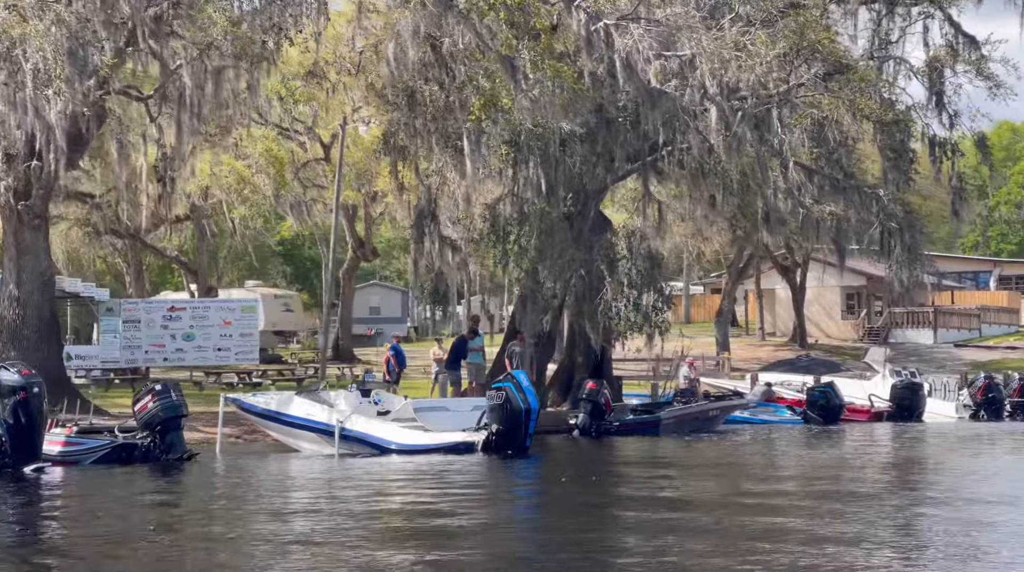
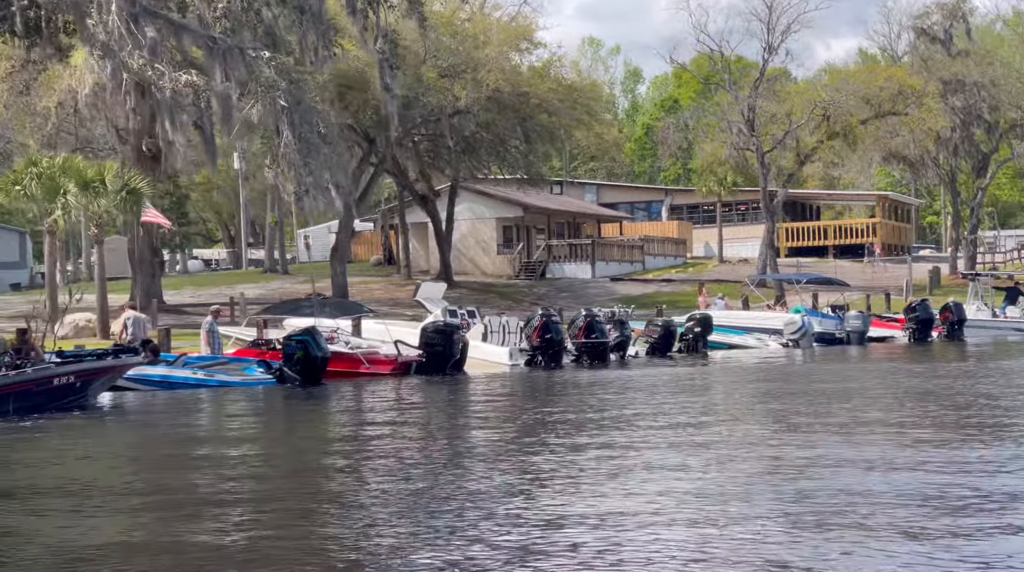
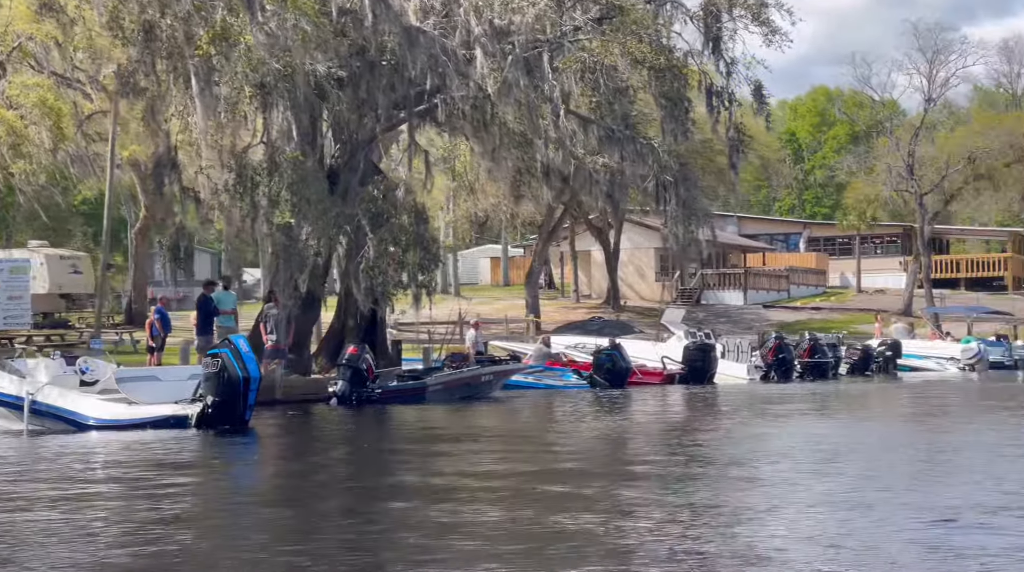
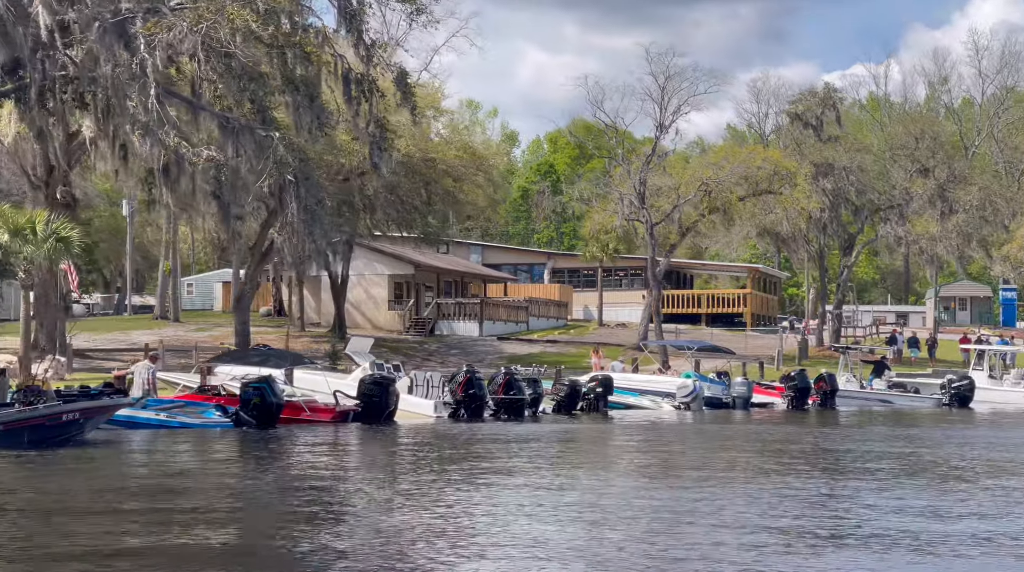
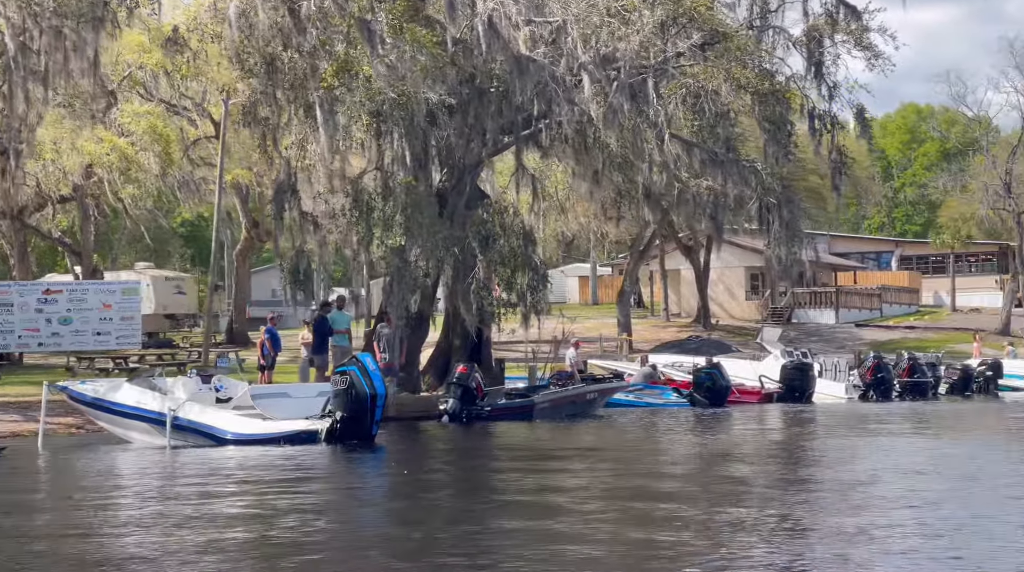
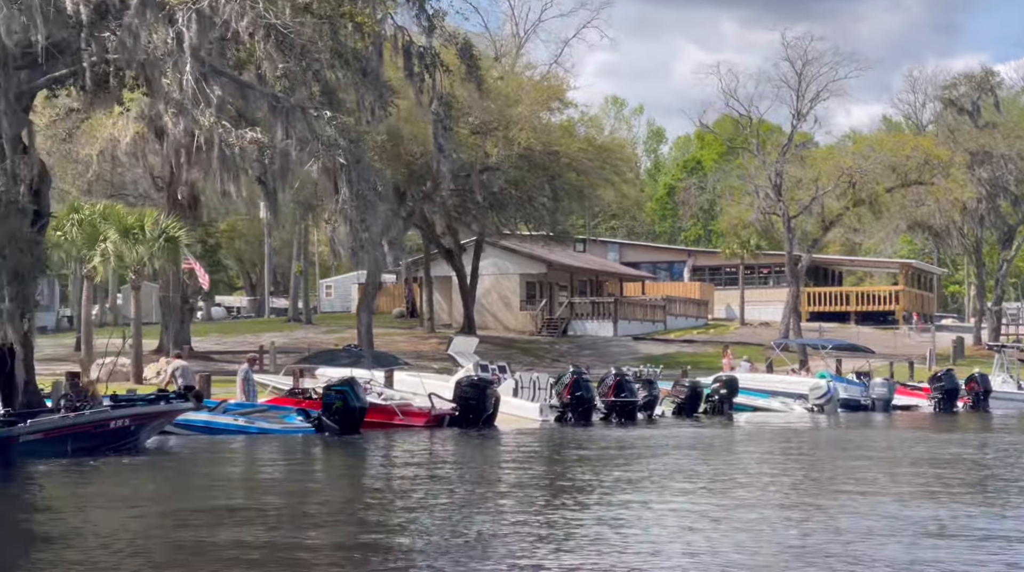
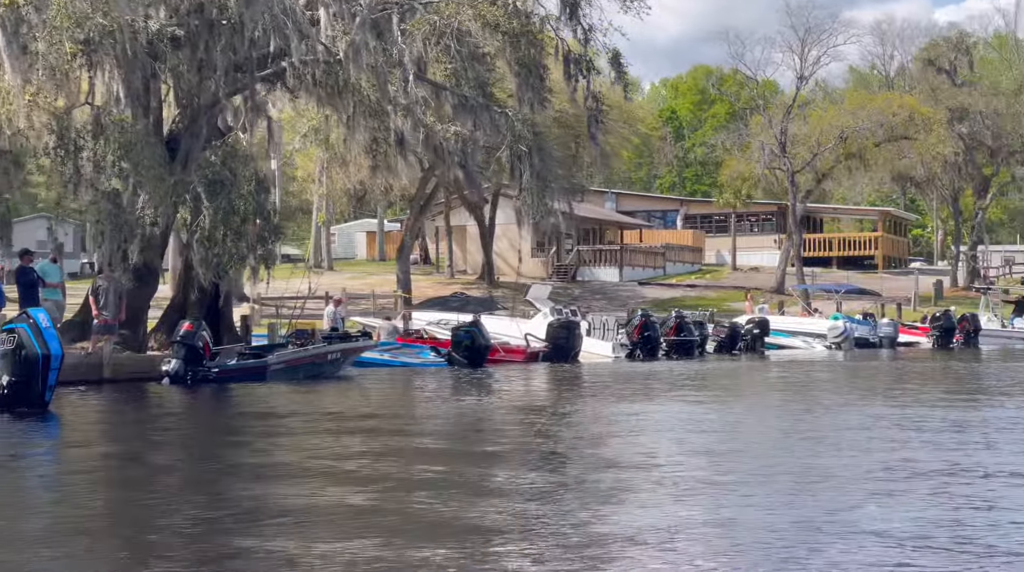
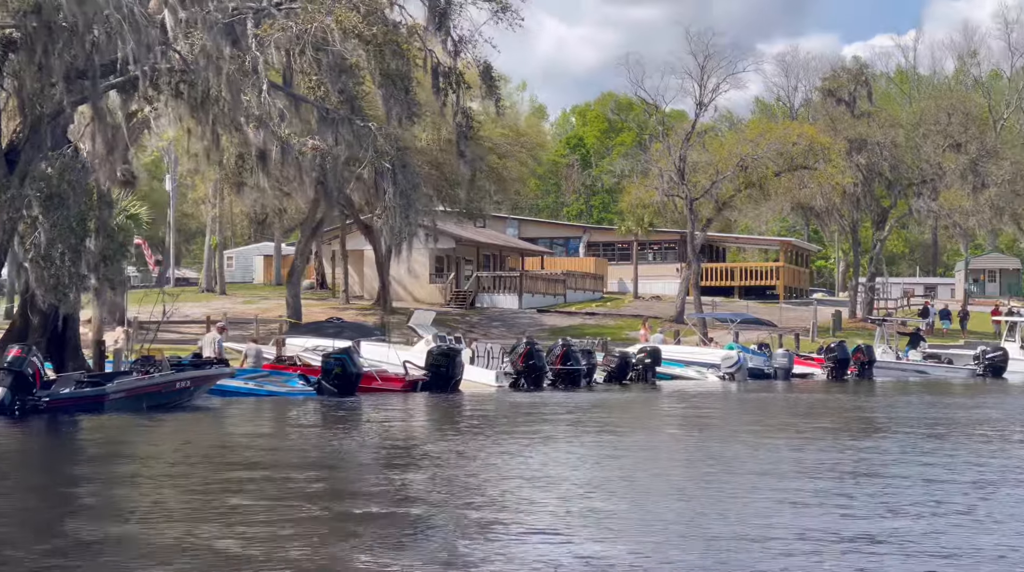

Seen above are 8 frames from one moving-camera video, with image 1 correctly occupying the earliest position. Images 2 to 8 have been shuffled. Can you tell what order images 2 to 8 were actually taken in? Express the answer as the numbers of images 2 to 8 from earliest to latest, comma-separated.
5, 3, 7, 8, 4, 6, 2
